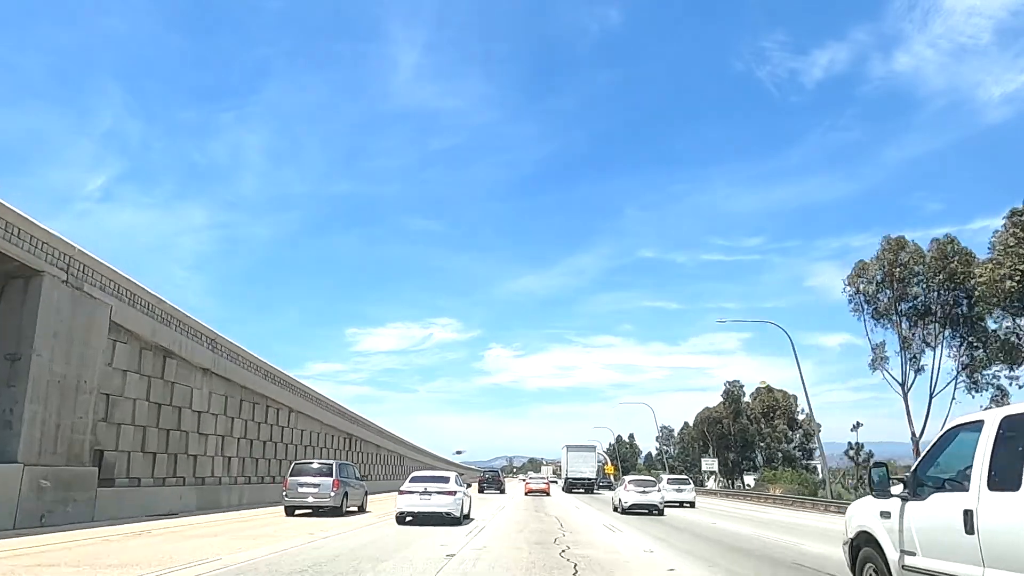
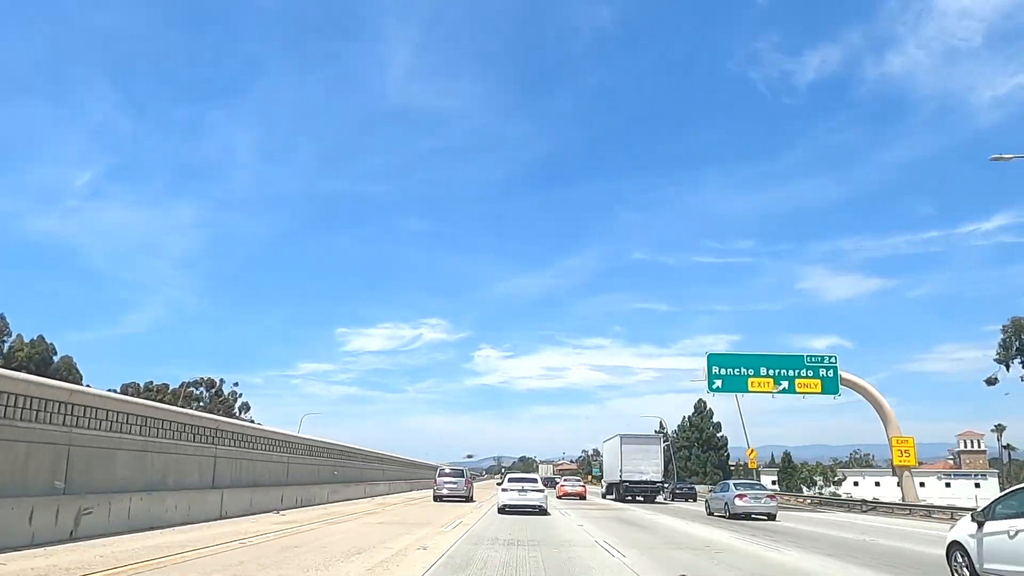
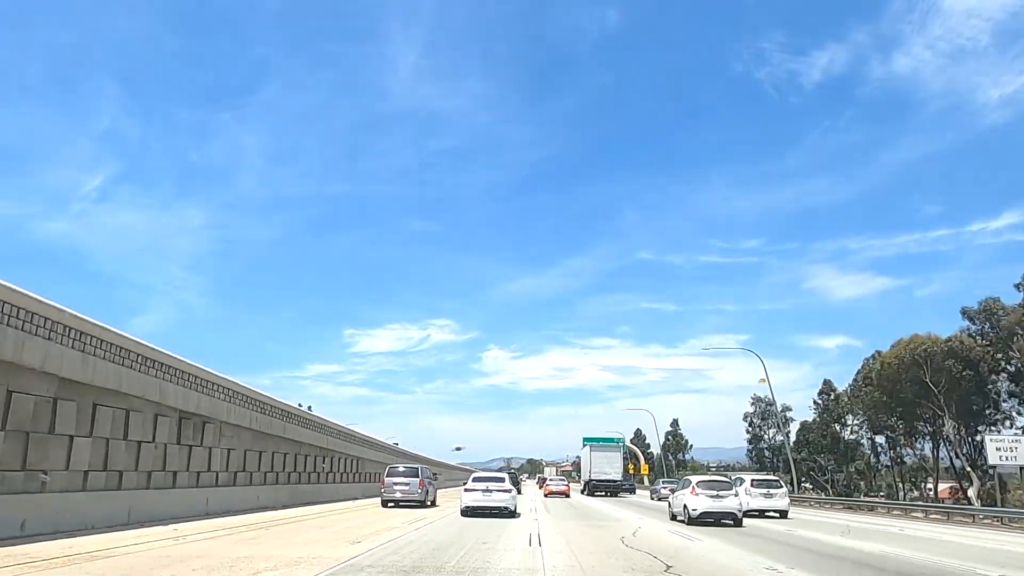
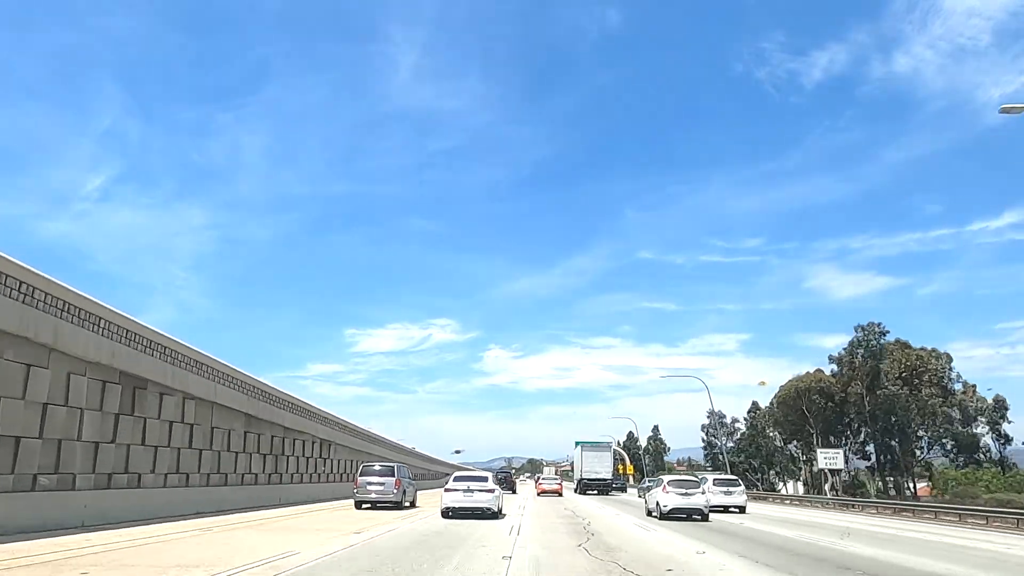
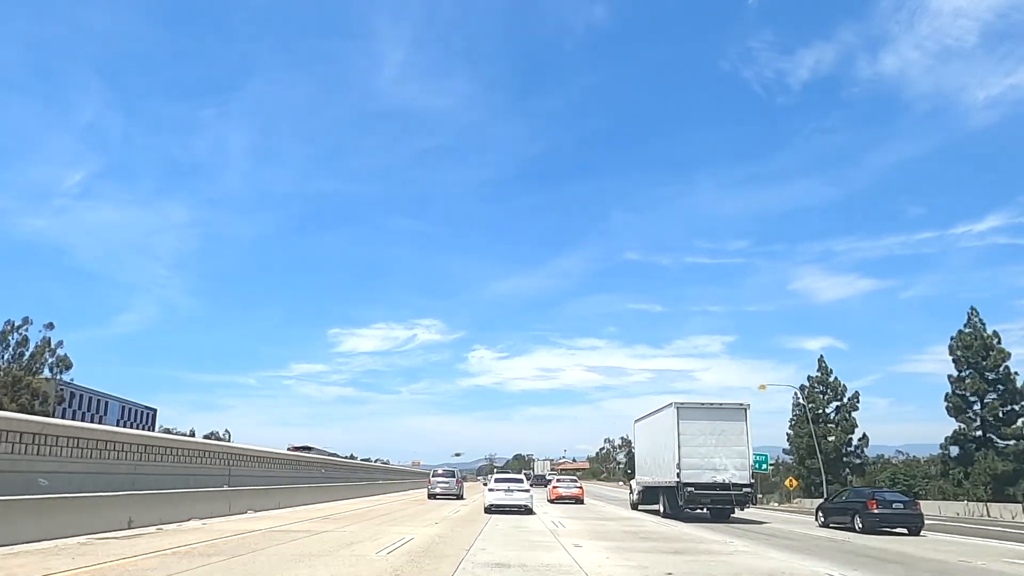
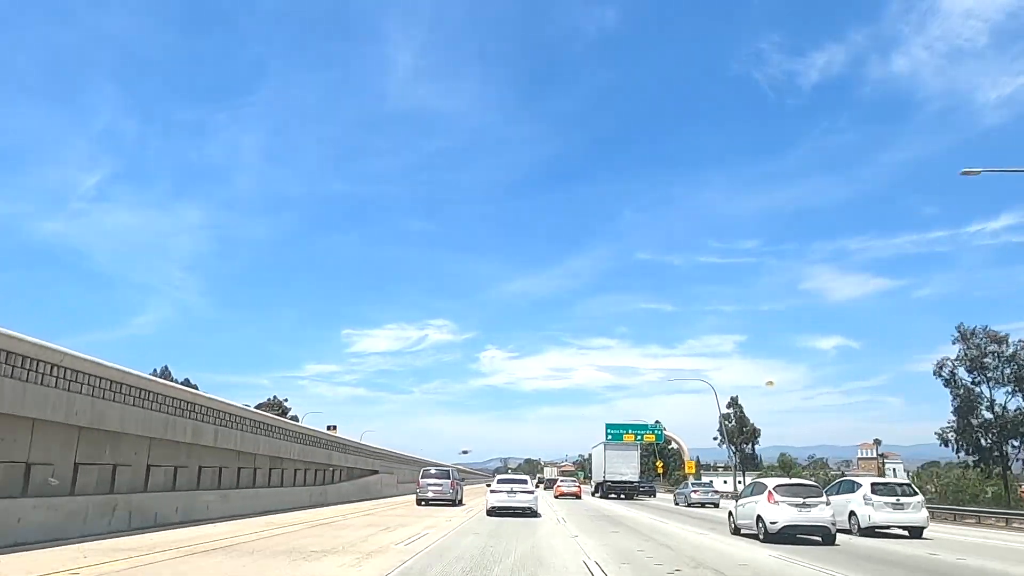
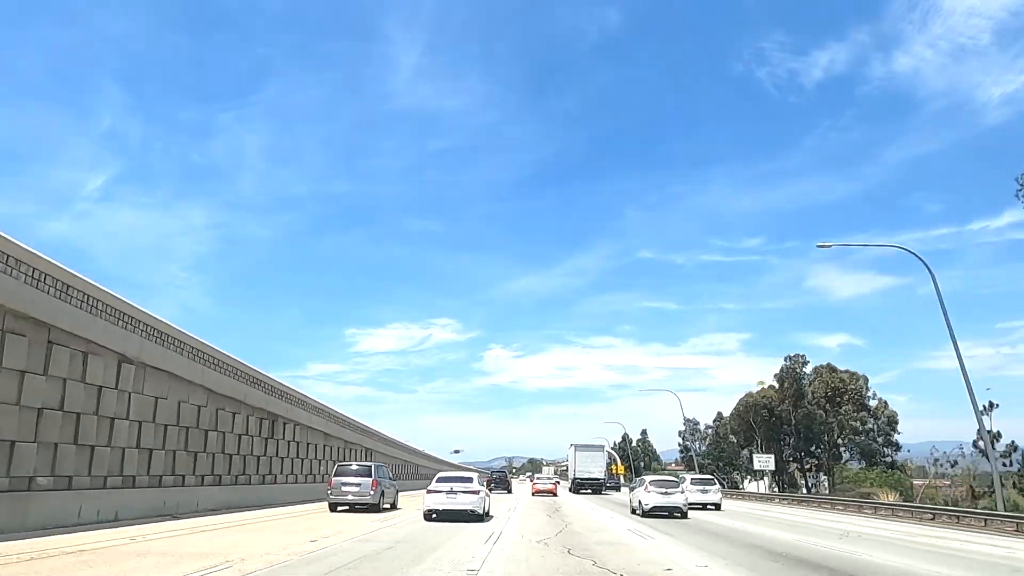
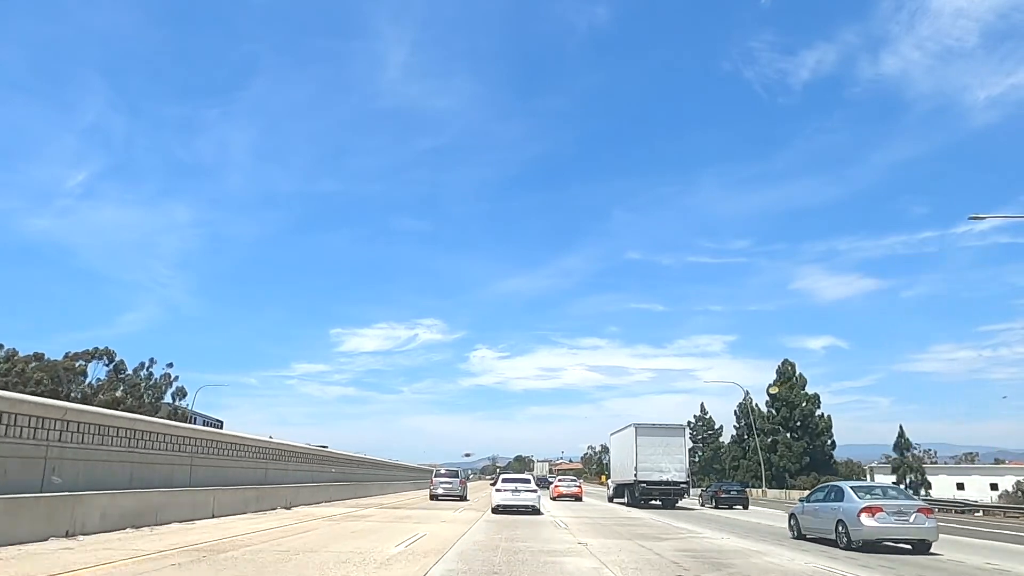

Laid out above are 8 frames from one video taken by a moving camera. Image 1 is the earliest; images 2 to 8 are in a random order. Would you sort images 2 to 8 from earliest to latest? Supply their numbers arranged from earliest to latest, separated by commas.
7, 4, 3, 6, 2, 8, 5
